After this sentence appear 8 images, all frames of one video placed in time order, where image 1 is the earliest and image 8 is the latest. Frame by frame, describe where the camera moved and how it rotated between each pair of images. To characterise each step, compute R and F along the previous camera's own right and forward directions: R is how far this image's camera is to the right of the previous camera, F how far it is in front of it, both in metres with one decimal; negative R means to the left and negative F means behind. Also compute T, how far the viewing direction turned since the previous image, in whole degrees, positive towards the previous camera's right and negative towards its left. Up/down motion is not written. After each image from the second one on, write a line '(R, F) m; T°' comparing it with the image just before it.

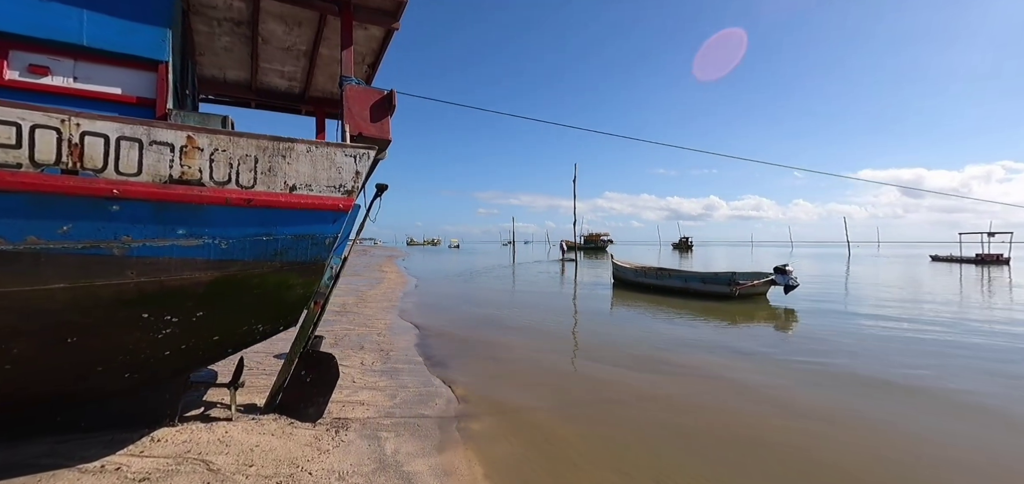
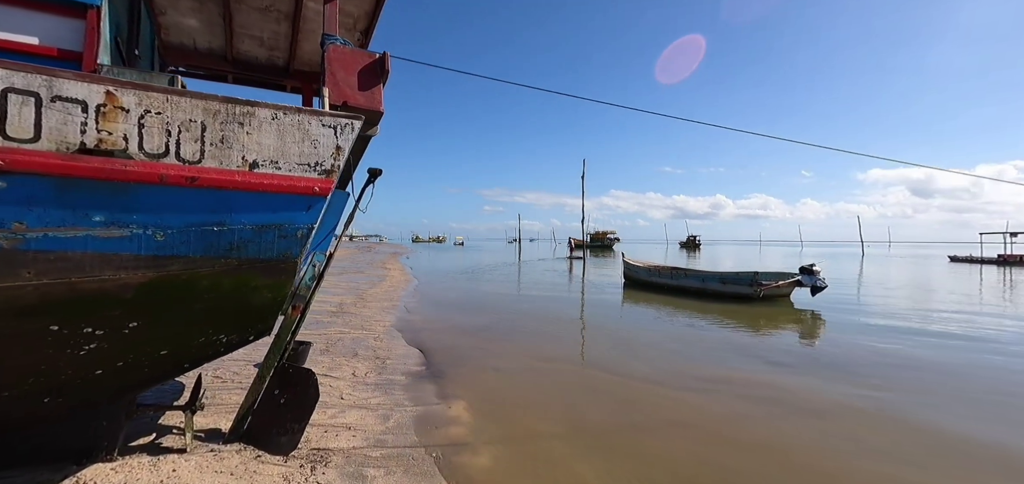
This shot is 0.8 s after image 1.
(-0.1, +0.8) m; -1°
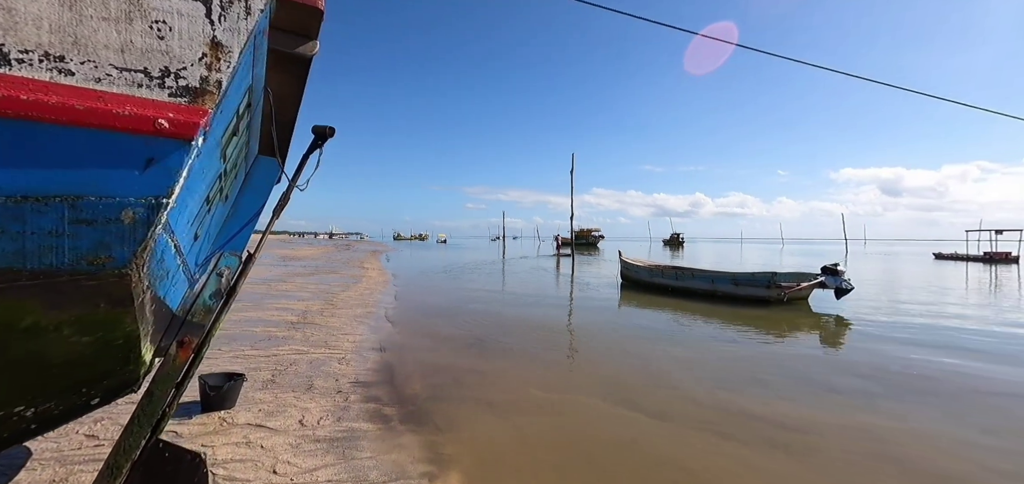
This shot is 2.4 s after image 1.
(-0.3, +1.6) m; +2°
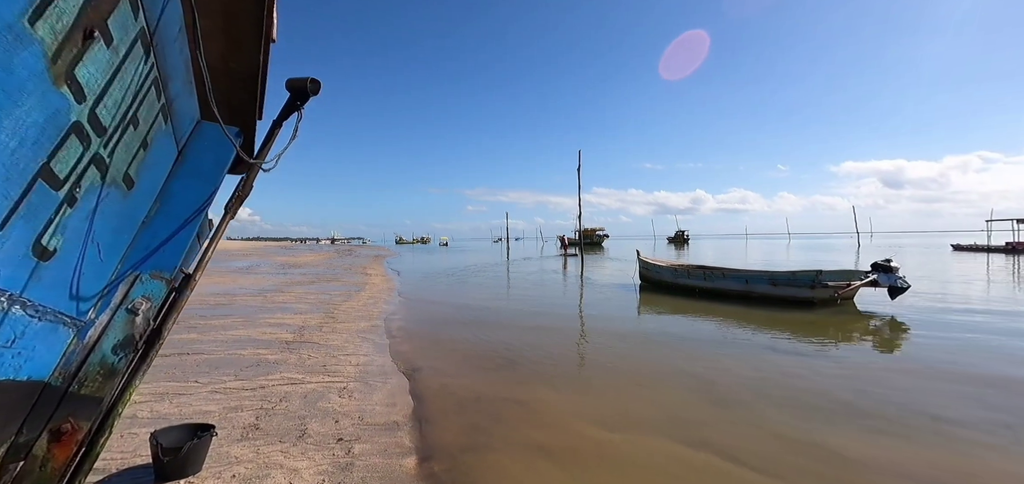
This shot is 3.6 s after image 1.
(-0.4, +1.1) m; 0°
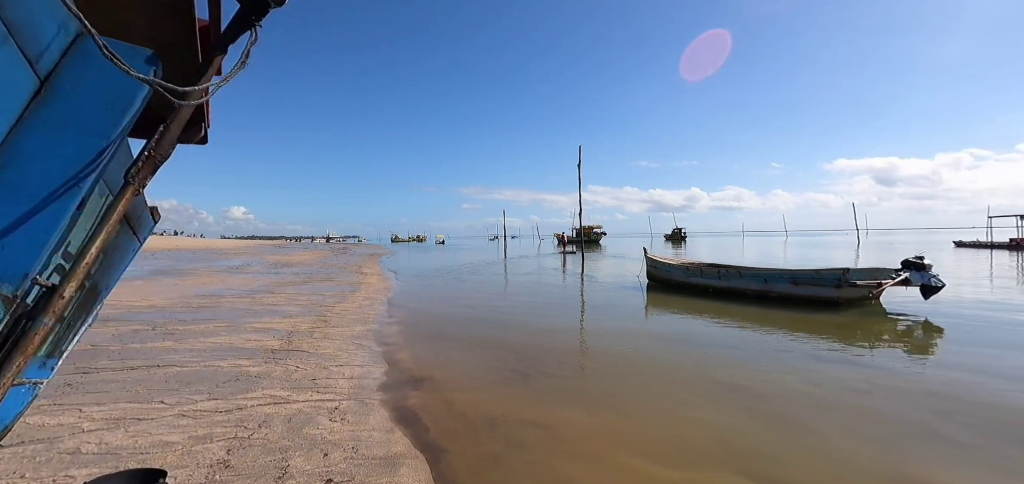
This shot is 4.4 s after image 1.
(-0.3, +0.8) m; +1°
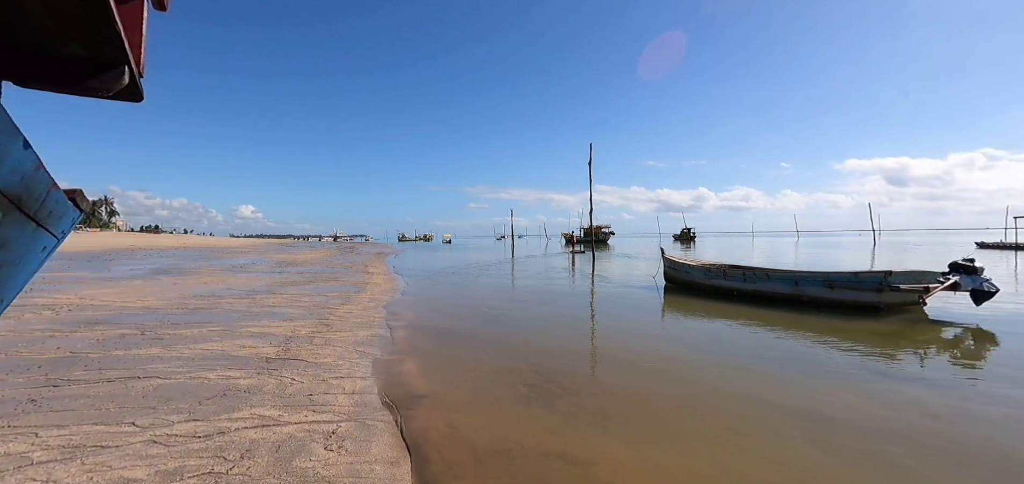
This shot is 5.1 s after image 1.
(-0.2, +0.7) m; -1°
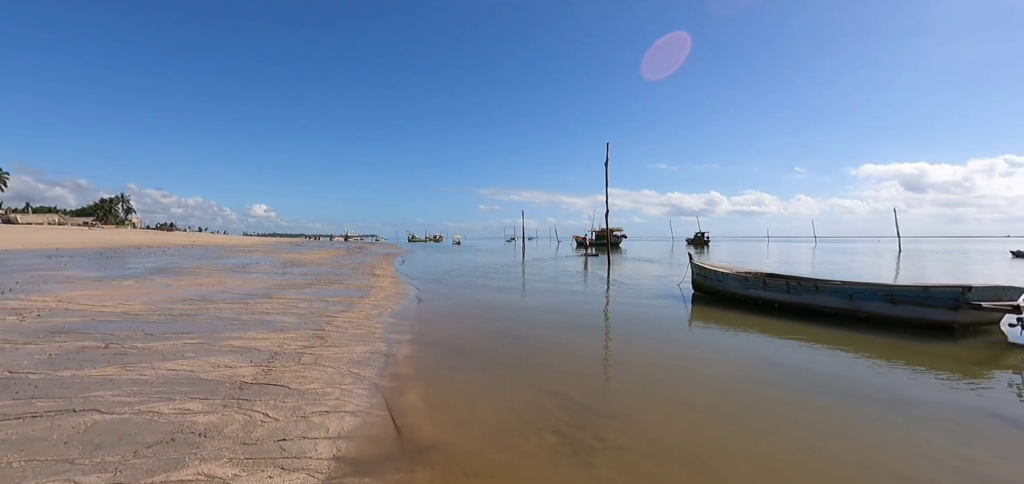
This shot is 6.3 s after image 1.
(-0.2, +1.1) m; -1°
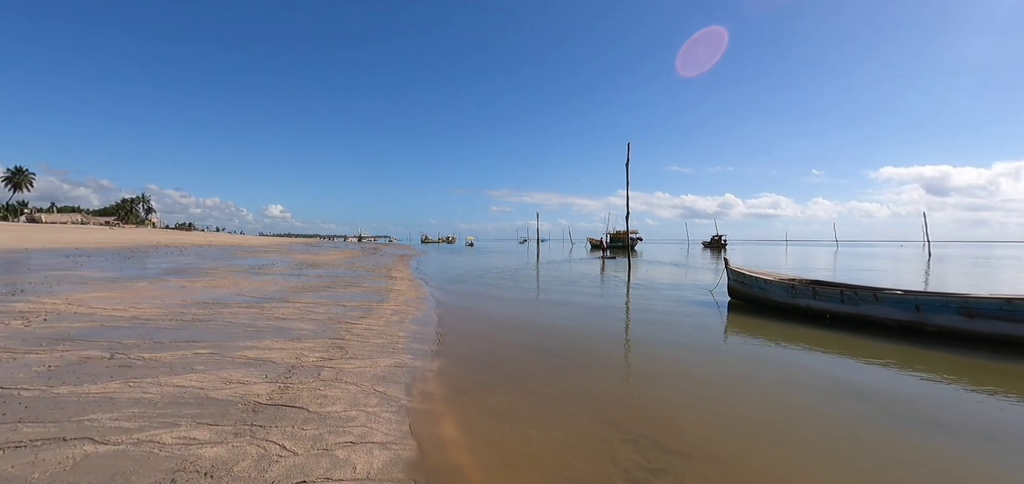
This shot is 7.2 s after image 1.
(-0.5, +0.7) m; -2°
